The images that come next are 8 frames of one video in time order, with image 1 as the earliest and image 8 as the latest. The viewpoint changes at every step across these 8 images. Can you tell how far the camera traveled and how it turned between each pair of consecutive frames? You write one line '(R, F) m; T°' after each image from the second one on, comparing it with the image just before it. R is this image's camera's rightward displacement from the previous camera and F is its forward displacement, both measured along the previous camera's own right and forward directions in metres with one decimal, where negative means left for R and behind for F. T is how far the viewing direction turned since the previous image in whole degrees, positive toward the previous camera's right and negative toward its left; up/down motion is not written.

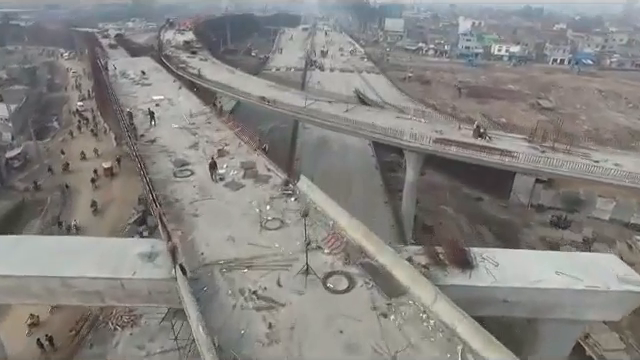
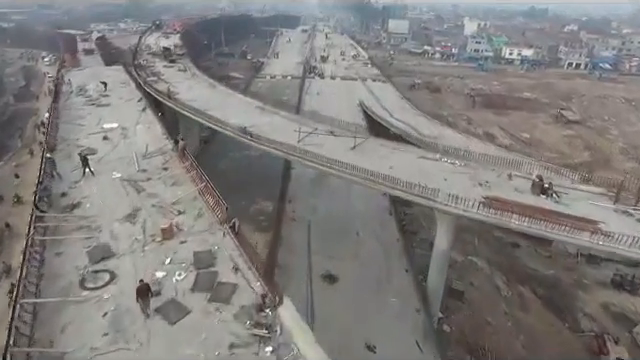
(0.0, +3.5) m; 0°
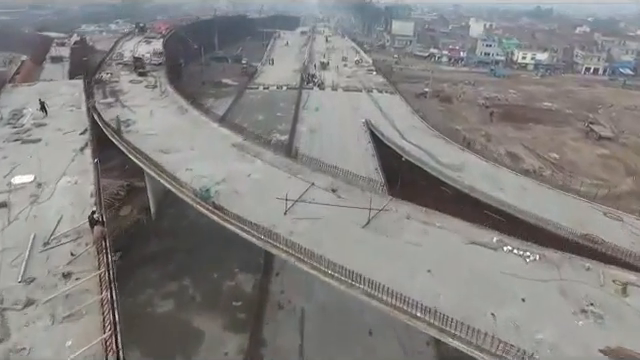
(+0.1, +3.6) m; 0°
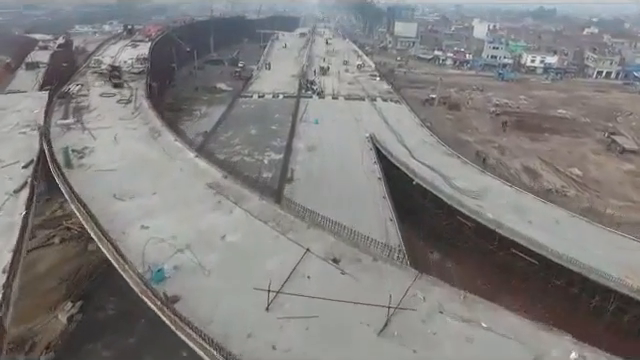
(0.0, +2.2) m; 0°
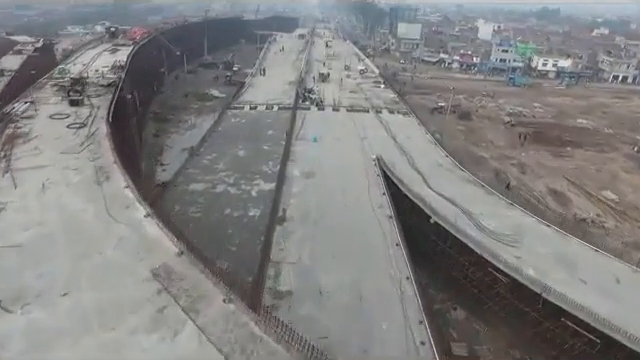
(+0.1, +2.7) m; 0°
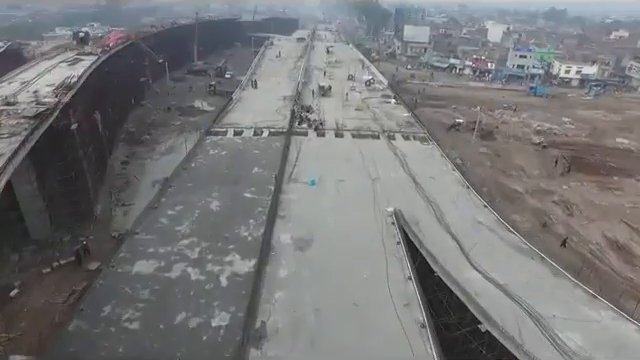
(+0.1, +4.2) m; 0°
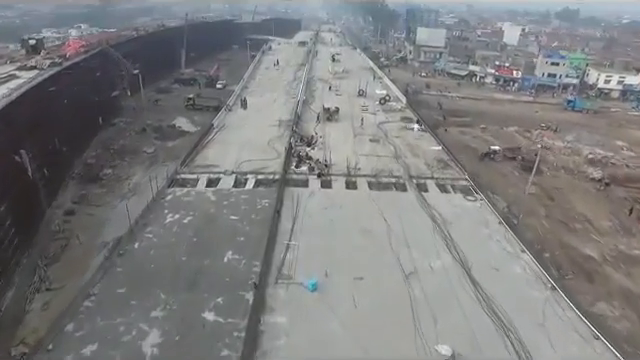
(-0.1, +5.2) m; 0°
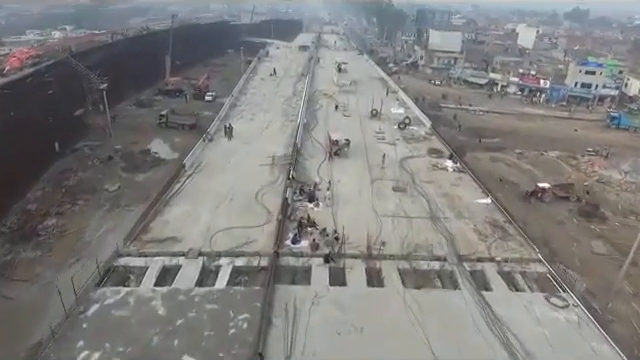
(-0.2, +4.7) m; 0°
